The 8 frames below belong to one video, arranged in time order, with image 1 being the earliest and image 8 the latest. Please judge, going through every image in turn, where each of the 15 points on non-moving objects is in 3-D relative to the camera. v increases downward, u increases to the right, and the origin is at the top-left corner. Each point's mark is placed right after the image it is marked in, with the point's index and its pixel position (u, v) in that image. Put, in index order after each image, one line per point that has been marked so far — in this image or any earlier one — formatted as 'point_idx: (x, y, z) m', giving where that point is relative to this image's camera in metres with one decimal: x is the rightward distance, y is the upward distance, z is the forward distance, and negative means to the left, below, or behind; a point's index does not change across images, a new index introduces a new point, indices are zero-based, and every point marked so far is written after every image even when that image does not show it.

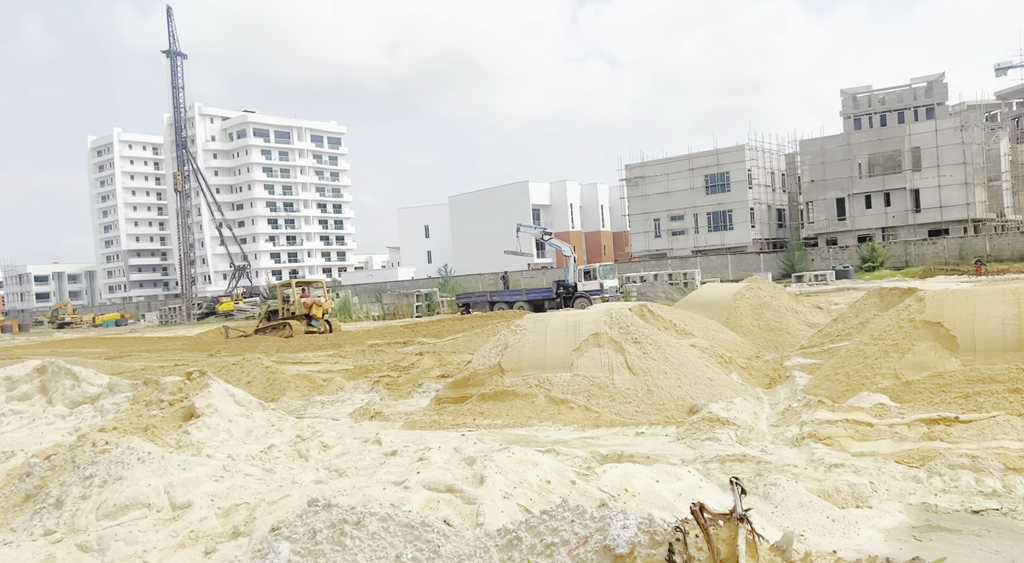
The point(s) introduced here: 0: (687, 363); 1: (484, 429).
0: (+2.1, -1.0, +9.6) m
1: (-0.4, -1.7, +9.0) m
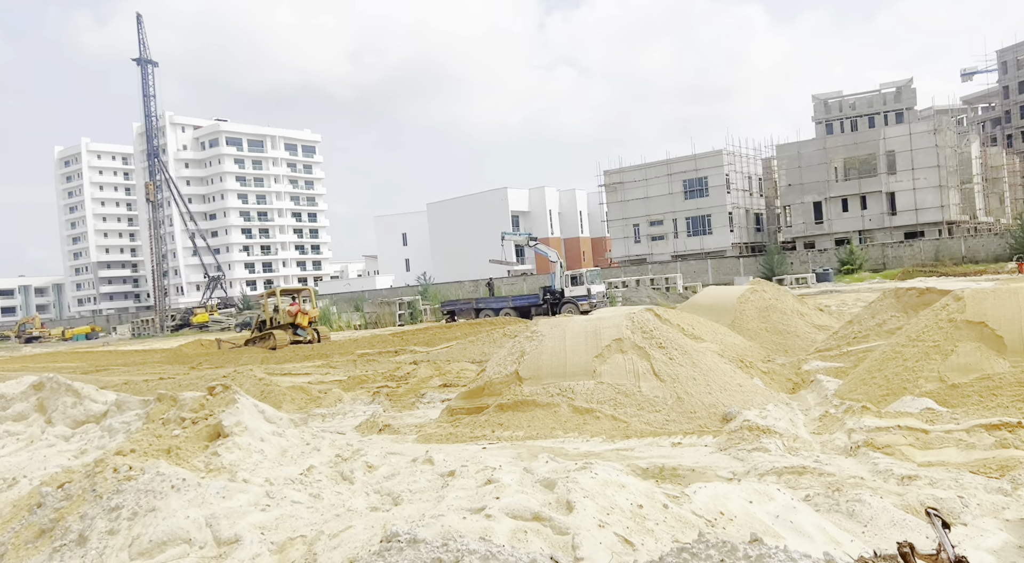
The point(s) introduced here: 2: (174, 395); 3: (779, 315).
0: (+2.4, -1.0, +9.3) m
1: (-0.1, -1.7, +8.5) m
2: (-2.8, -1.0, +6.8) m
3: (+5.2, -0.7, +15.6) m
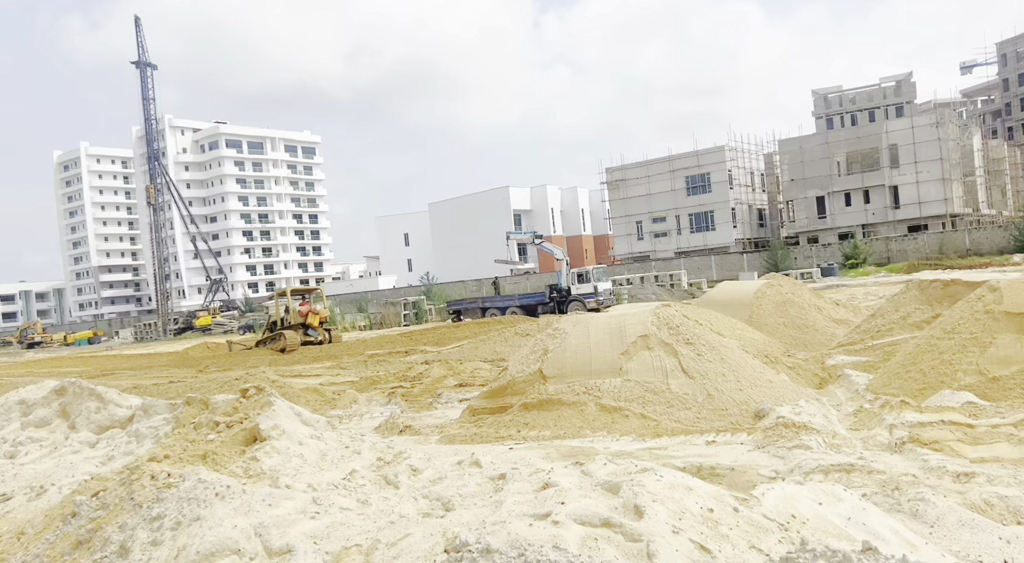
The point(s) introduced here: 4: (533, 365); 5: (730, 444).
0: (+2.6, -0.9, +9.1) m
1: (+0.2, -1.7, +8.4) m
2: (-2.5, -1.0, +6.6) m
3: (+5.4, -0.5, +15.4) m
4: (+0.3, -1.0, +9.9) m
5: (+2.0, -1.5, +7.5) m
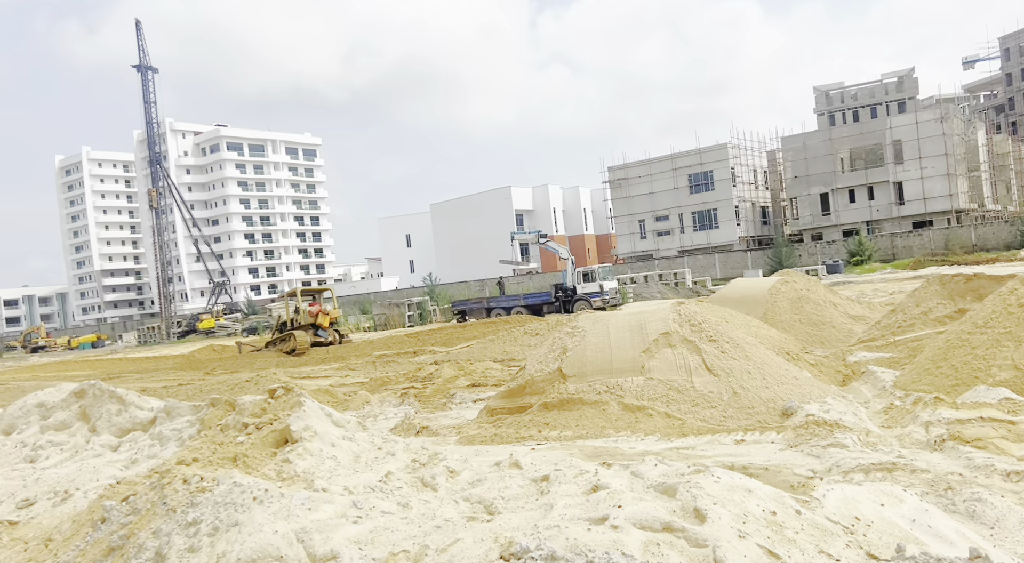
0: (+2.9, -0.9, +8.9) m
1: (+0.4, -1.7, +8.2) m
2: (-2.3, -1.0, +6.5) m
3: (+5.7, -0.5, +15.2) m
4: (+0.5, -1.0, +9.8) m
5: (+2.3, -1.5, +7.3) m
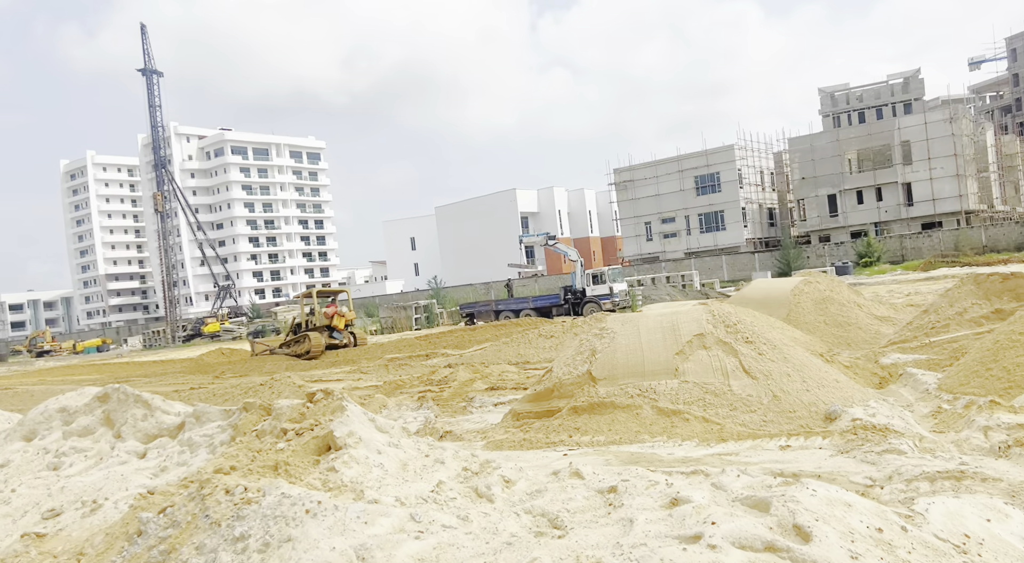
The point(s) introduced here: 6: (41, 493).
0: (+3.2, -0.9, +8.6) m
1: (+0.8, -1.6, +7.9) m
2: (-2.0, -1.0, +6.2) m
3: (+6.0, -0.5, +14.9) m
4: (+0.8, -1.0, +9.5) m
5: (+2.6, -1.4, +7.0) m
6: (-3.4, -1.6, +5.9) m
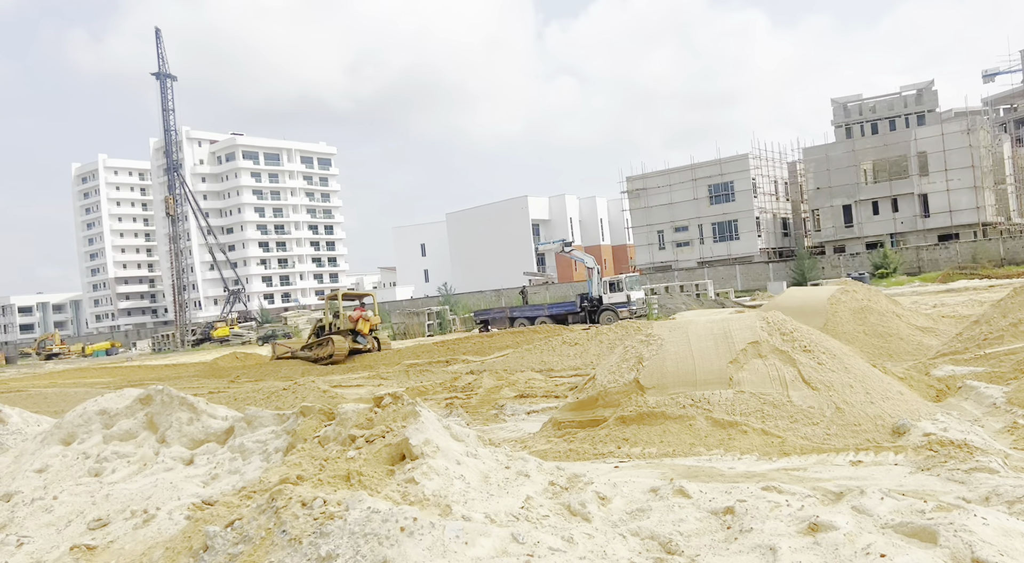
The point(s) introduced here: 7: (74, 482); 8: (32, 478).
0: (+3.7, -0.9, +8.3) m
1: (+1.2, -1.7, +7.6) m
2: (-1.5, -0.9, +5.9) m
3: (+6.6, -0.6, +14.5) m
4: (+1.3, -1.1, +9.2) m
5: (+3.0, -1.5, +6.6) m
6: (-3.0, -1.5, +5.6) m
7: (-3.3, -1.5, +6.0) m
8: (-3.8, -1.6, +6.5) m
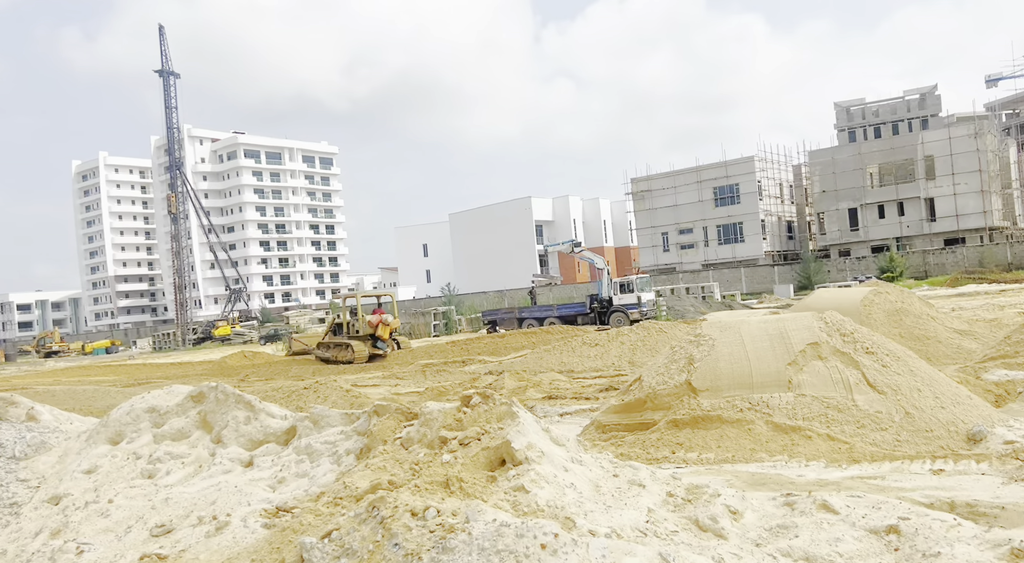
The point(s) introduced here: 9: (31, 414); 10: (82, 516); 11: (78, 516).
0: (+4.2, -0.9, +7.9) m
1: (+1.7, -1.6, +7.2) m
2: (-1.0, -0.9, +5.5) m
3: (+7.1, -0.7, +14.2) m
4: (+1.8, -1.0, +8.8) m
5: (+3.5, -1.5, +6.3) m
6: (-2.5, -1.5, +5.3) m
7: (-2.8, -1.4, +5.6) m
8: (-3.3, -1.5, +6.1) m
9: (-4.5, -1.2, +7.5) m
10: (-3.0, -1.6, +5.6) m
11: (-3.0, -1.6, +5.6) m
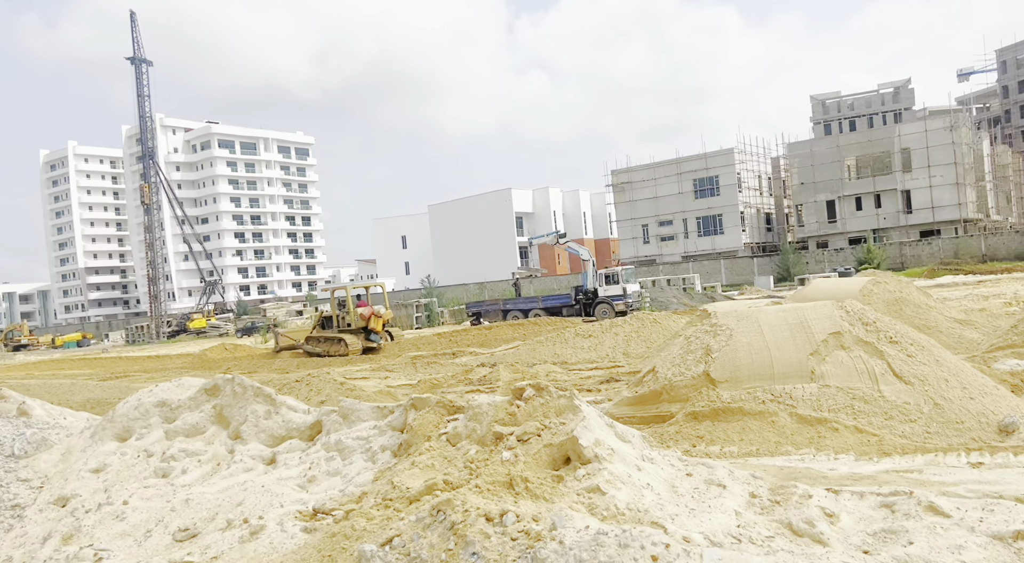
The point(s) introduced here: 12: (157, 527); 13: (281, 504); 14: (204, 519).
0: (+4.3, -0.8, +7.8) m
1: (+1.9, -1.5, +7.0) m
2: (-0.8, -0.8, +5.2) m
3: (+7.0, -0.5, +14.1) m
4: (+1.9, -0.9, +8.6) m
5: (+3.7, -1.4, +6.1) m
6: (-2.2, -1.4, +4.9) m
7: (-2.5, -1.3, +5.3) m
8: (-3.1, -1.4, +5.7) m
9: (-4.3, -1.1, +7.1) m
10: (-2.8, -1.5, +5.3) m
11: (-2.8, -1.5, +5.3) m
12: (-2.2, -1.4, +4.7) m
13: (-1.5, -1.2, +4.5) m
14: (-1.9, -1.3, +4.6) m
